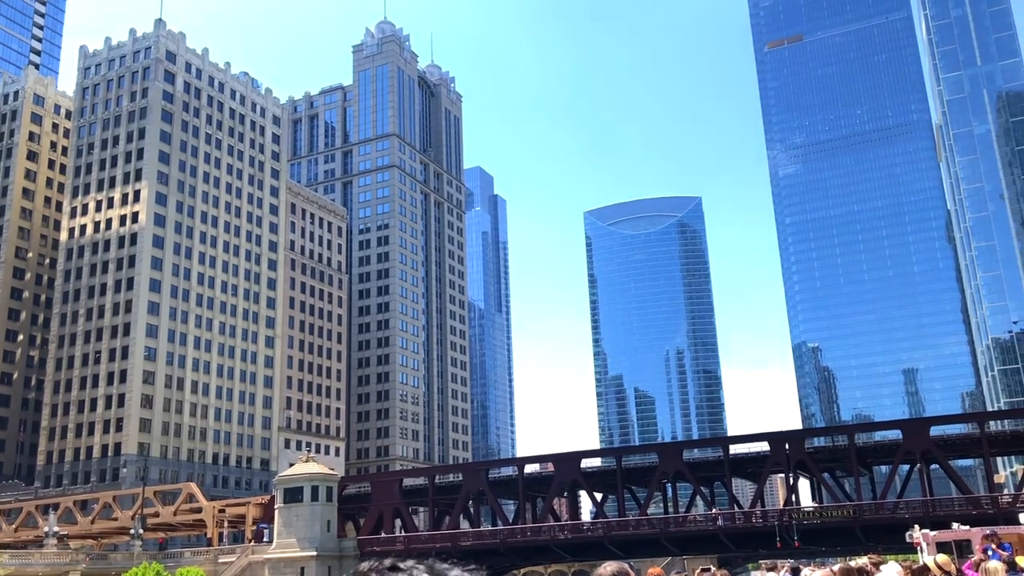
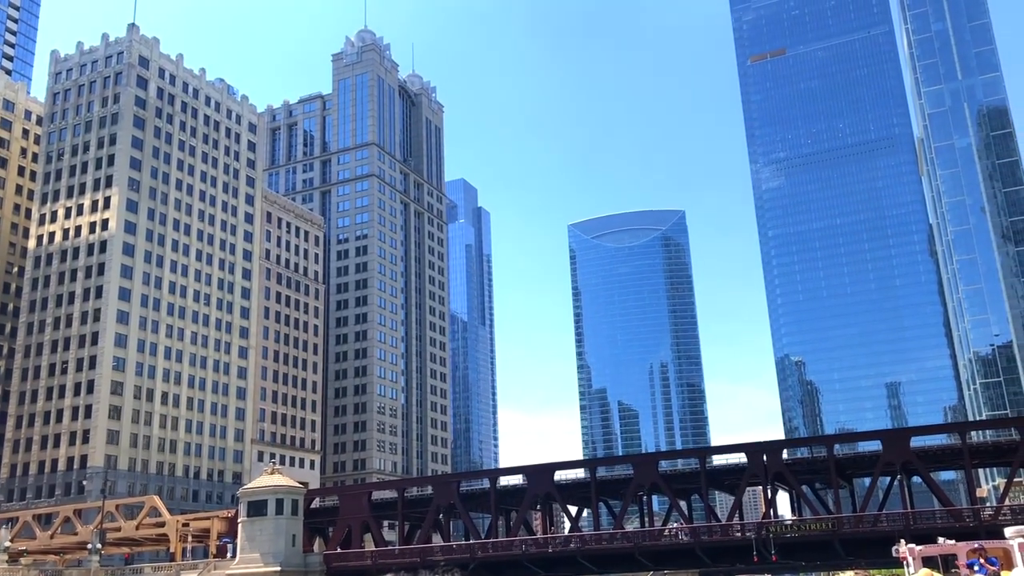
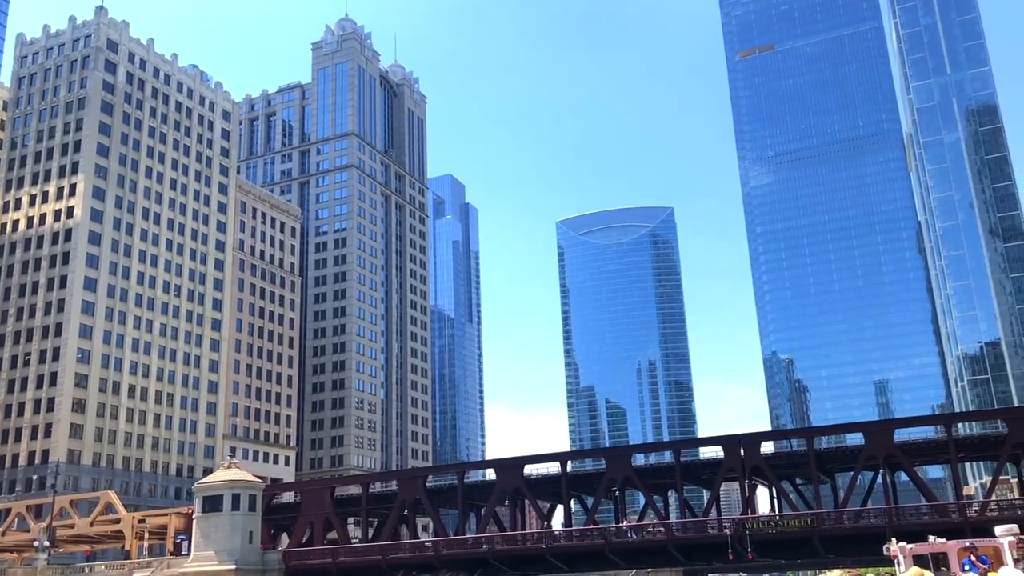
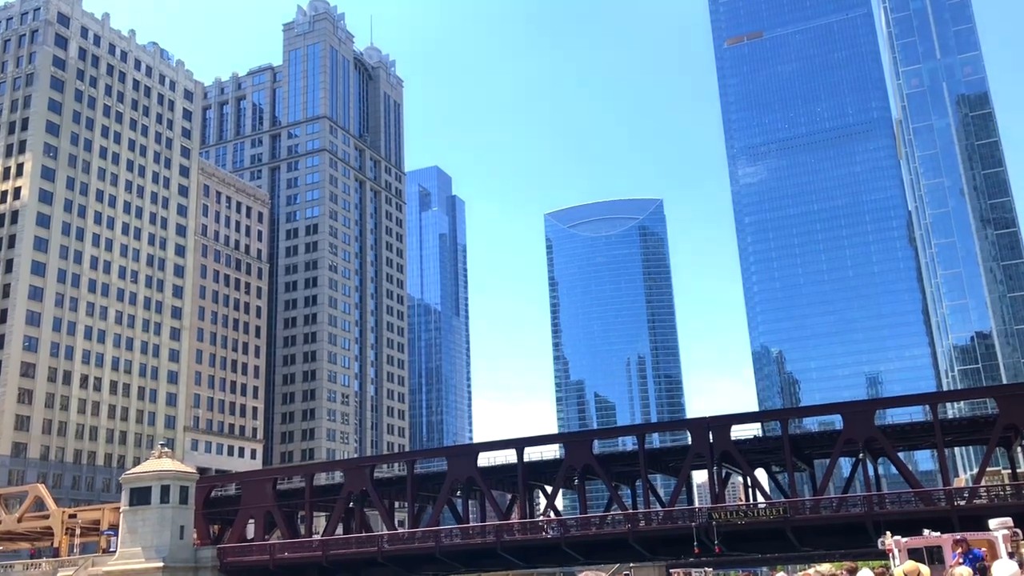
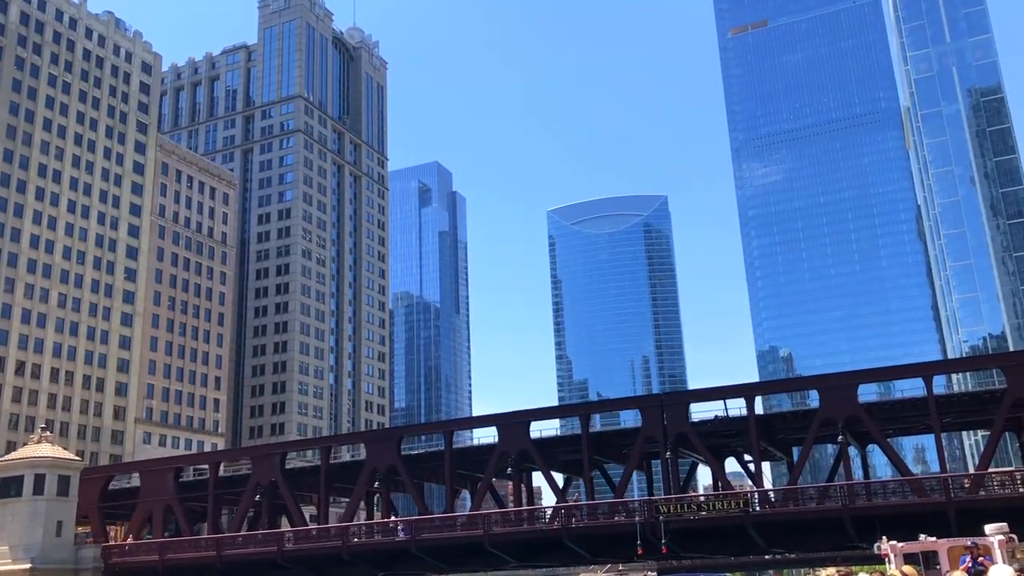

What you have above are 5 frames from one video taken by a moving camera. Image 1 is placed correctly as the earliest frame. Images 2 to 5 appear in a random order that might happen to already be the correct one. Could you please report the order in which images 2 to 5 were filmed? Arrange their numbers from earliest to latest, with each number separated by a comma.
2, 3, 4, 5
